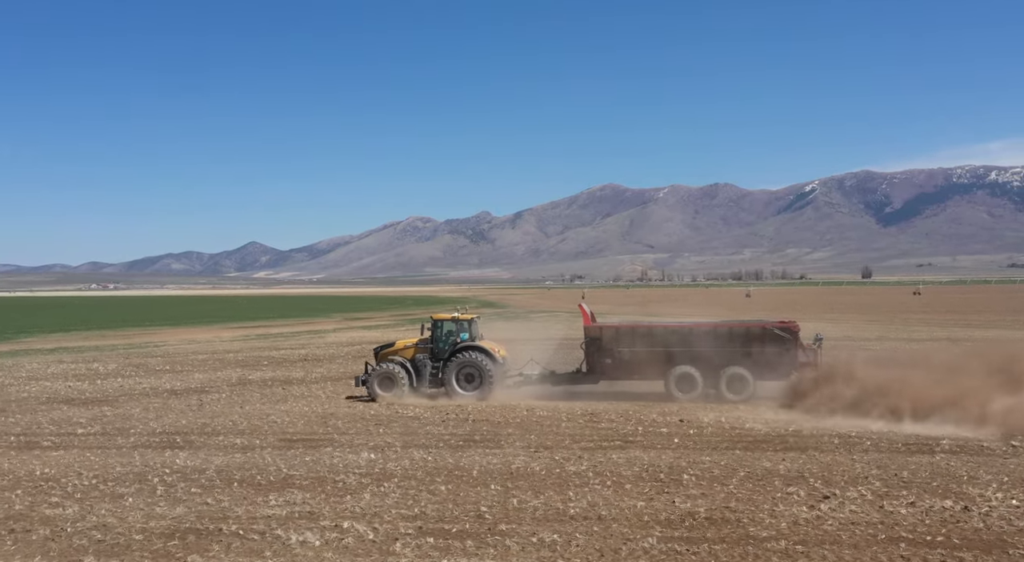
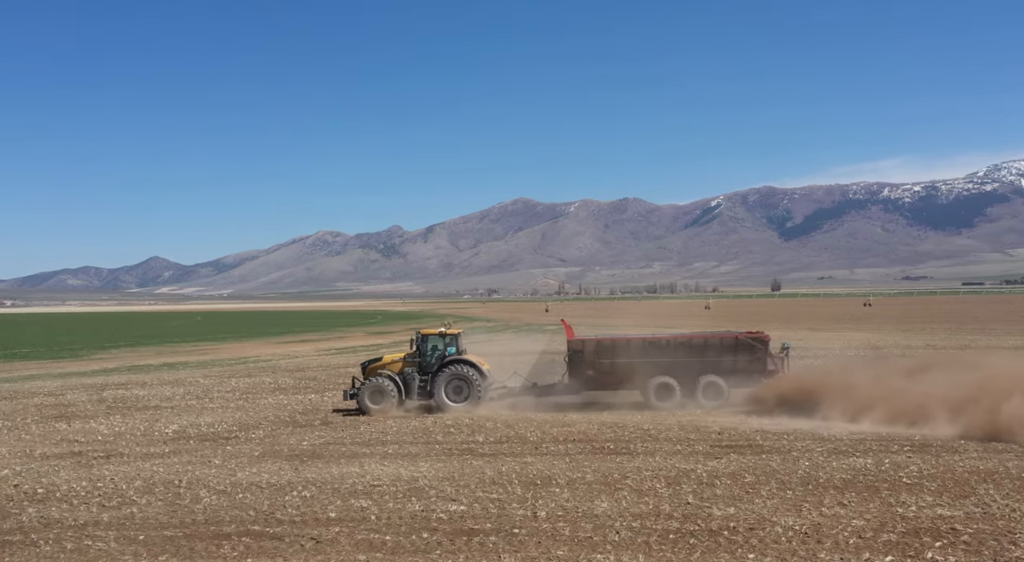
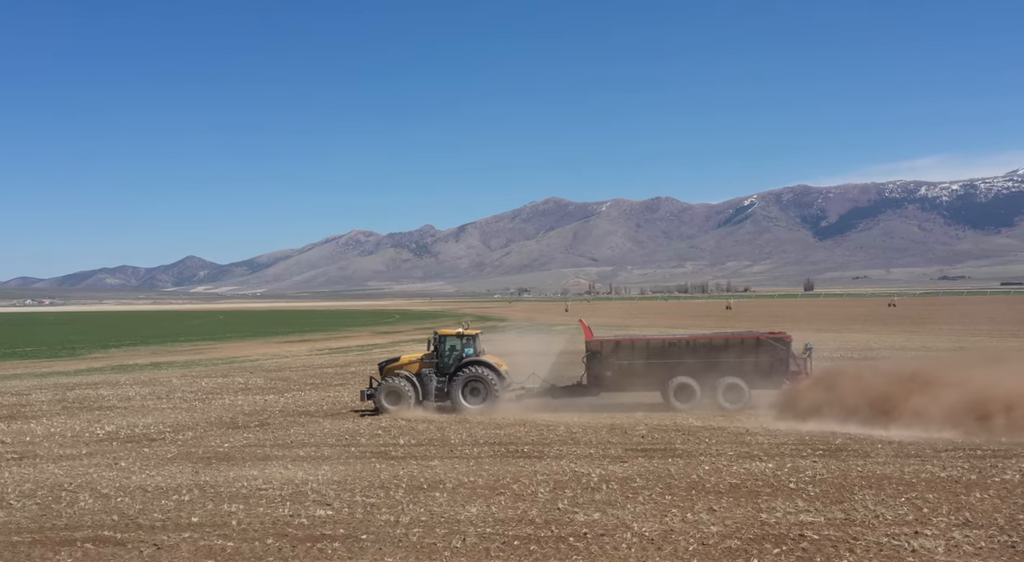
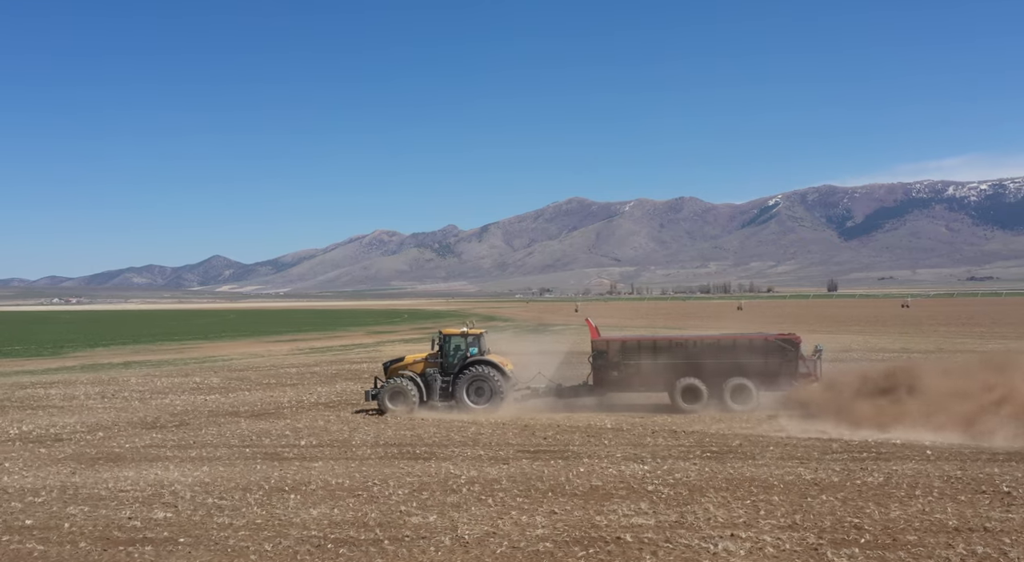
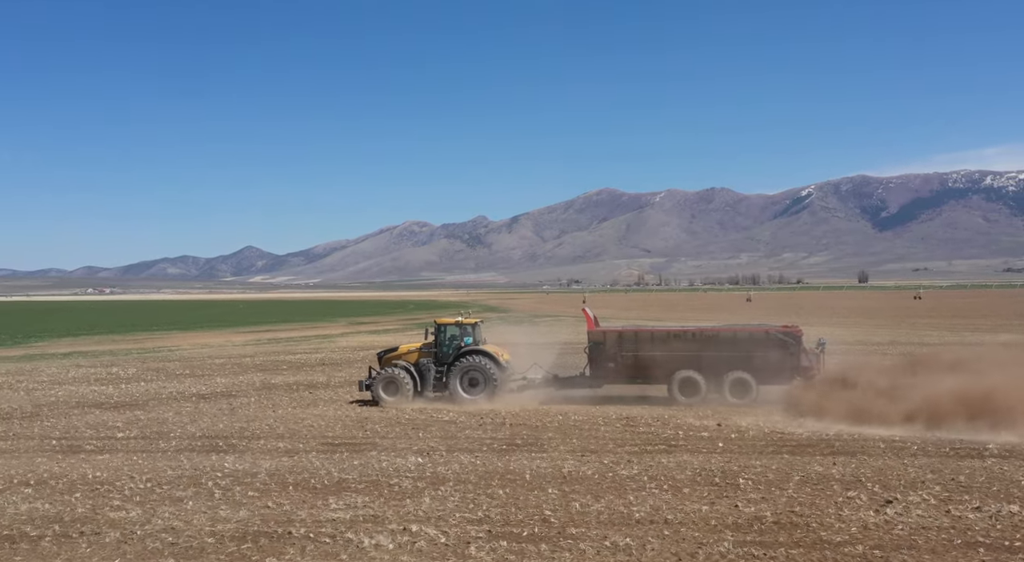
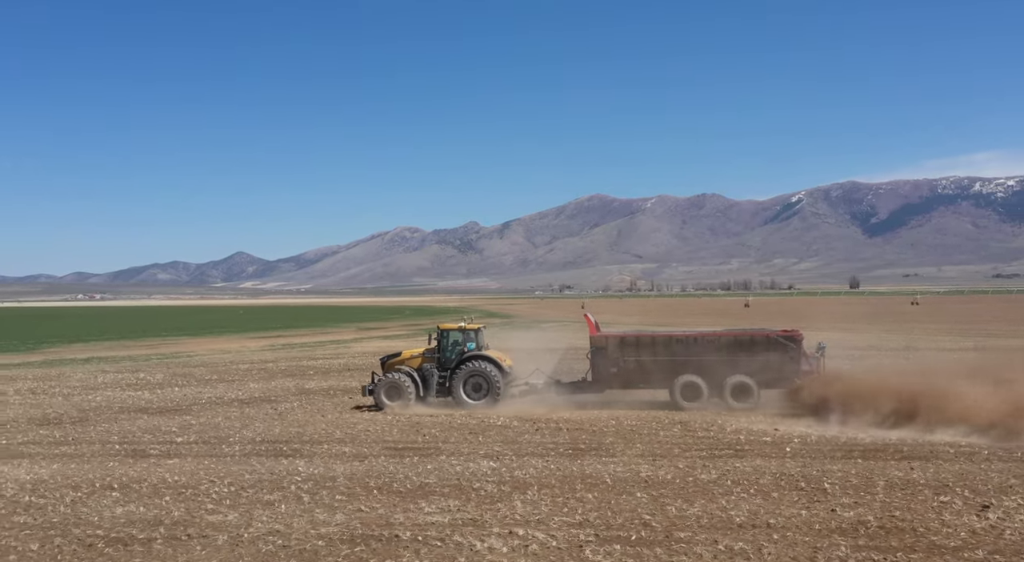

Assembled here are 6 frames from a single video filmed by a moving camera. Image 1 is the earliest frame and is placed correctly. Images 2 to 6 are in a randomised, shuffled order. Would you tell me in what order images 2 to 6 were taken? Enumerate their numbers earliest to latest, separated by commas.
5, 6, 4, 3, 2
